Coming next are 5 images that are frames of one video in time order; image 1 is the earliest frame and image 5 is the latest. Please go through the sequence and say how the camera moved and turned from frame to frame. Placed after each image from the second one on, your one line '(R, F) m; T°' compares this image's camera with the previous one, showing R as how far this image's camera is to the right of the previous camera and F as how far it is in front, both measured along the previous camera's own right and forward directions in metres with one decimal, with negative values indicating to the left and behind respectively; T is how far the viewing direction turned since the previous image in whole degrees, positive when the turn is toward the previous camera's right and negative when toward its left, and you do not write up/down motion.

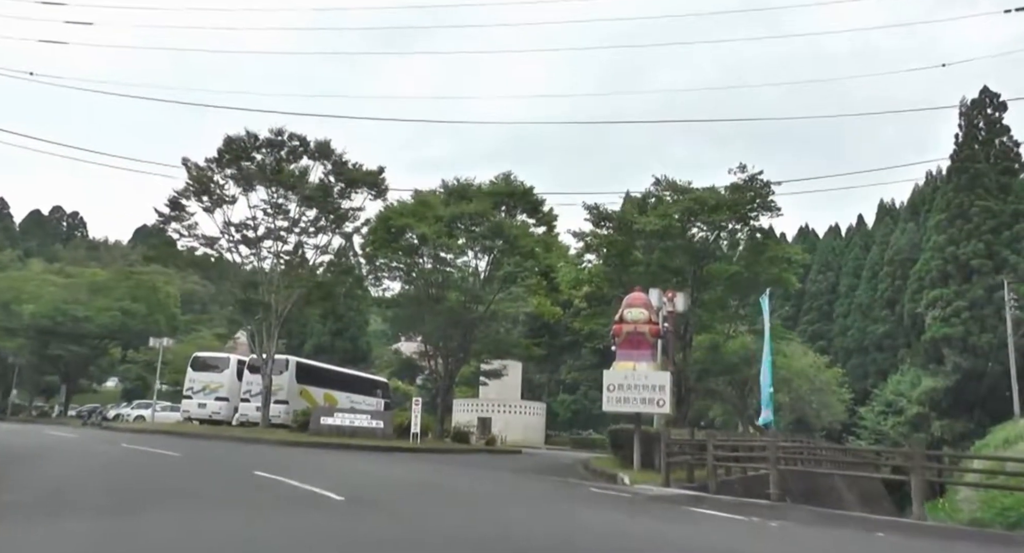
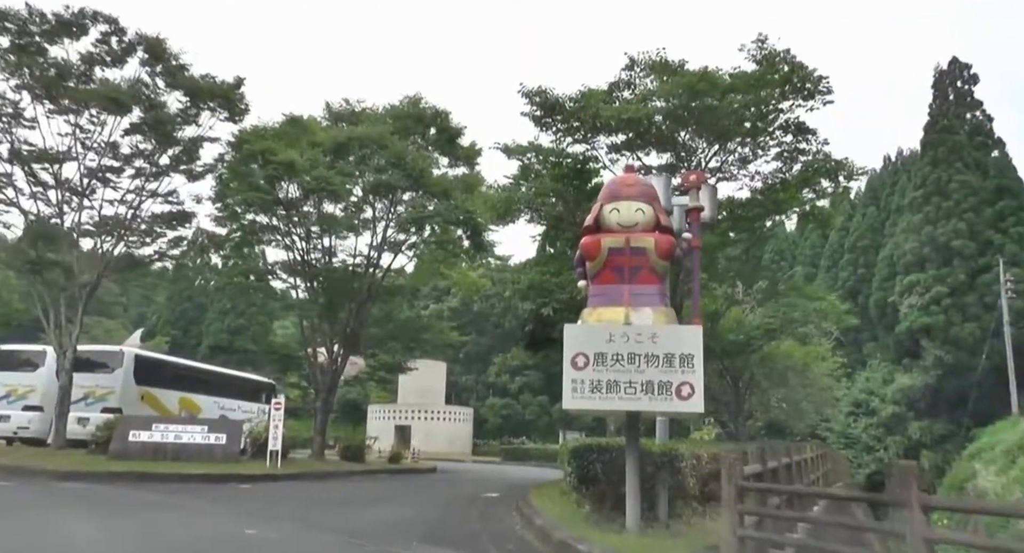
(+0.6, +6.9) m; +5°
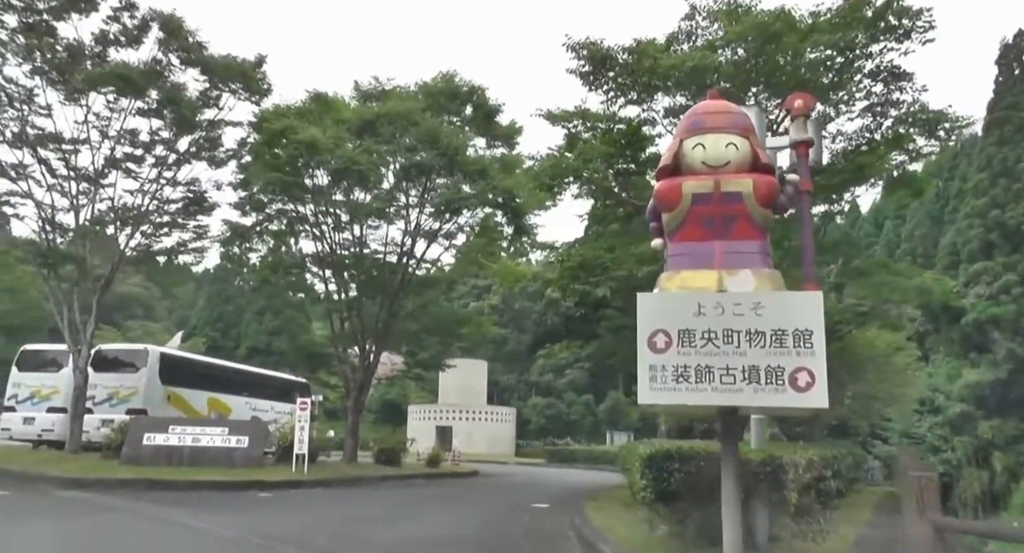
(-0.1, +1.5) m; -3°
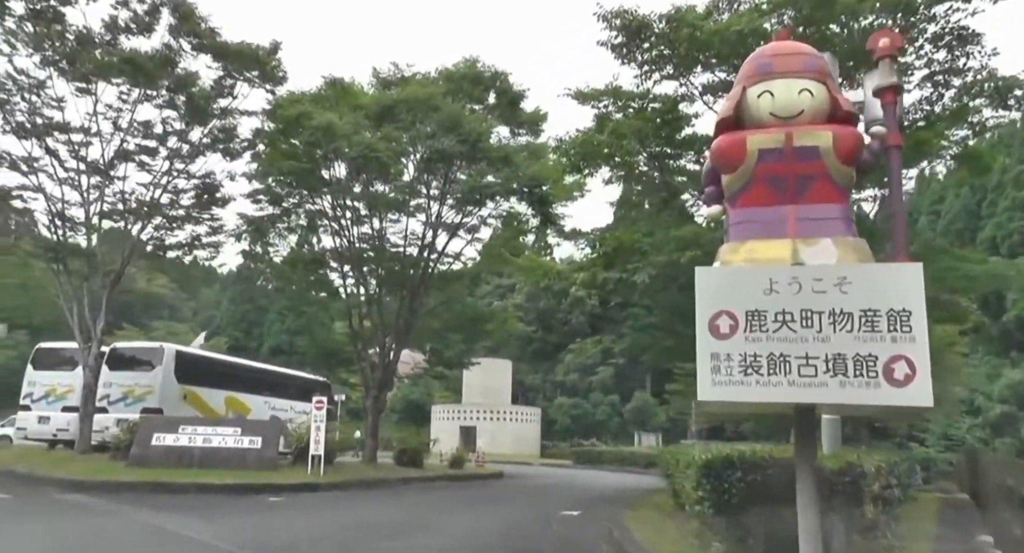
(0.0, +0.8) m; -2°
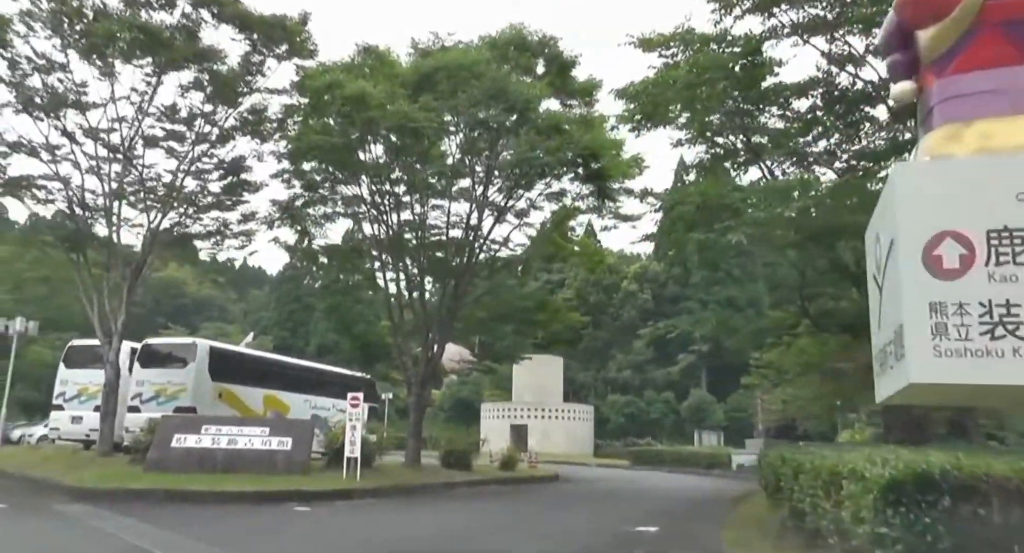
(-0.1, +1.5) m; -3°
